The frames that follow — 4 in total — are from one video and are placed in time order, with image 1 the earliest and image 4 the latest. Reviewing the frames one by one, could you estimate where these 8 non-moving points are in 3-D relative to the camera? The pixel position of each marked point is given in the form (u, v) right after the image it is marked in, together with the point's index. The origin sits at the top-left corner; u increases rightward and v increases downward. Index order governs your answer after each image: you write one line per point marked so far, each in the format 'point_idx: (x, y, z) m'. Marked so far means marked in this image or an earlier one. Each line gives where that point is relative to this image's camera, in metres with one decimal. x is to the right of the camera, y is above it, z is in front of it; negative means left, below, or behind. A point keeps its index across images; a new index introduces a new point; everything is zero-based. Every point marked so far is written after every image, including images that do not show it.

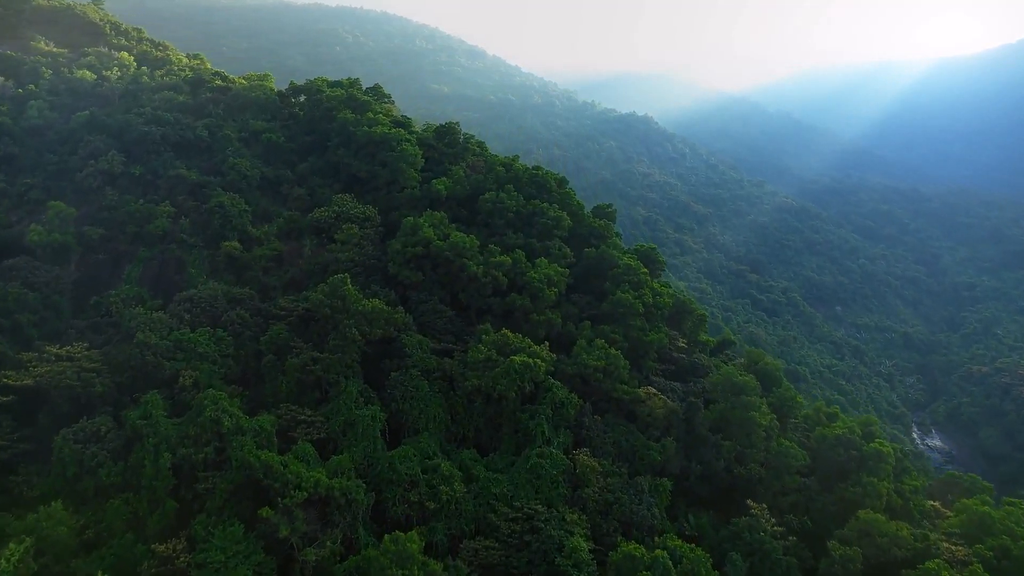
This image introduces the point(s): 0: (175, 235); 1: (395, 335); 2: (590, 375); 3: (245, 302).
0: (-7.8, +1.2, +18.0) m
1: (-2.4, -1.0, +16.0) m
2: (+1.6, -1.8, +16.0) m
3: (-5.8, -0.3, +16.7) m
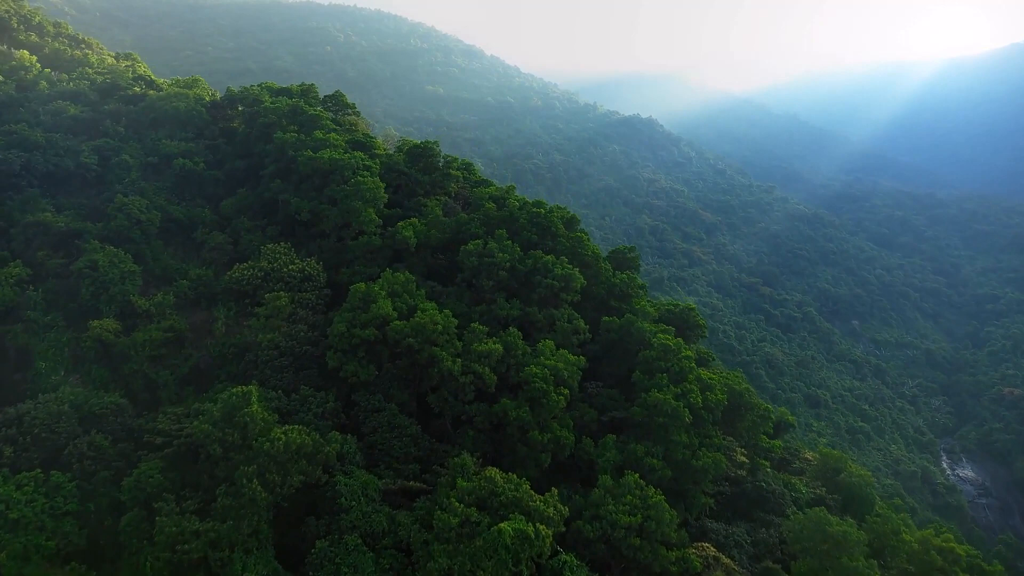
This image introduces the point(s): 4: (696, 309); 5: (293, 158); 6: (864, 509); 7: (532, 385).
0: (-8.0, -0.4, +12.6) m
1: (-2.6, -2.6, +10.6) m
2: (+1.5, -3.4, +10.6) m
3: (-5.9, -1.9, +11.4) m
4: (+4.0, -0.5, +17.1) m
5: (-4.7, +2.8, +16.6) m
6: (+6.5, -4.0, +14.3) m
7: (+0.3, -1.5, +12.4) m
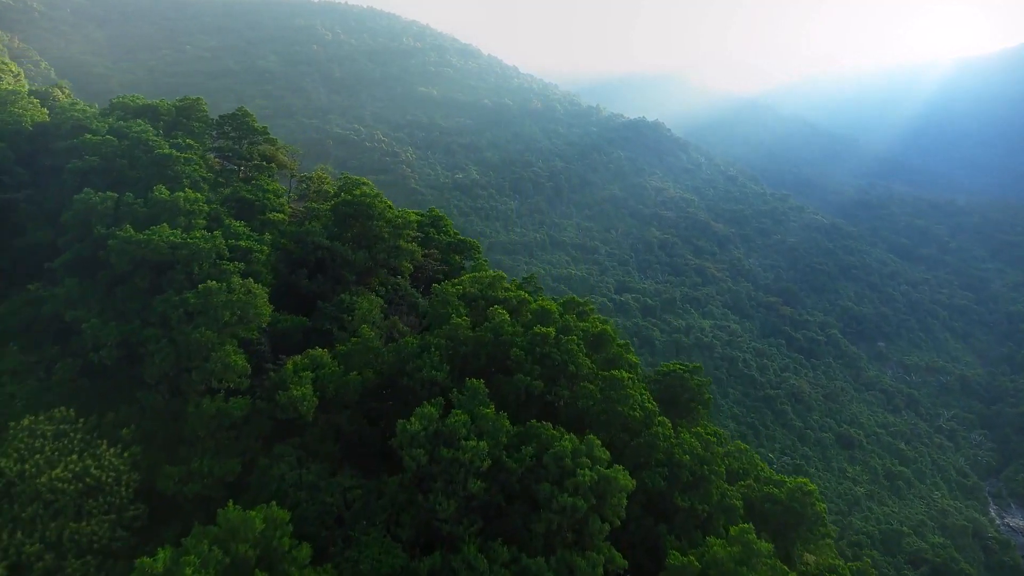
0: (-8.1, -2.5, +5.4) m
1: (-2.7, -4.8, +3.4) m
2: (+1.3, -5.6, +3.3) m
3: (-6.1, -4.1, +4.1) m
4: (+3.9, -2.6, +9.8) m
5: (-4.8, +0.6, +9.3) m
6: (+6.3, -6.2, +7.1) m
7: (+0.1, -3.7, +5.1) m
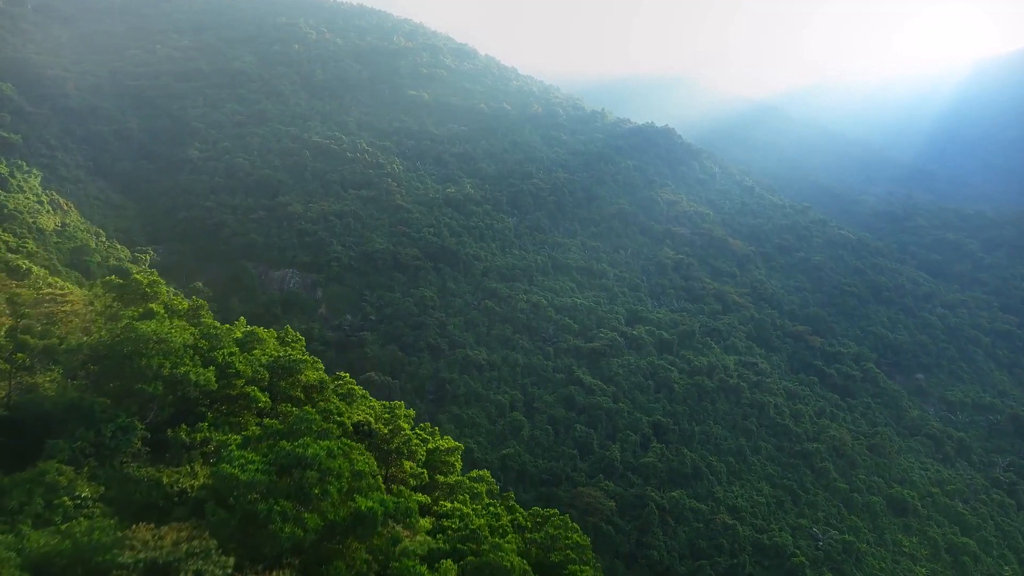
0: (-8.3, -5.2, -3.5) m
1: (-2.9, -7.4, -5.4) m
2: (+1.1, -8.2, -5.5) m
3: (-6.3, -6.7, -4.7) m
4: (+3.7, -5.3, +1.0) m
5: (-5.0, -2.0, +0.5) m
6: (+6.1, -8.9, -1.8) m
7: (0.0, -6.4, -3.7) m
